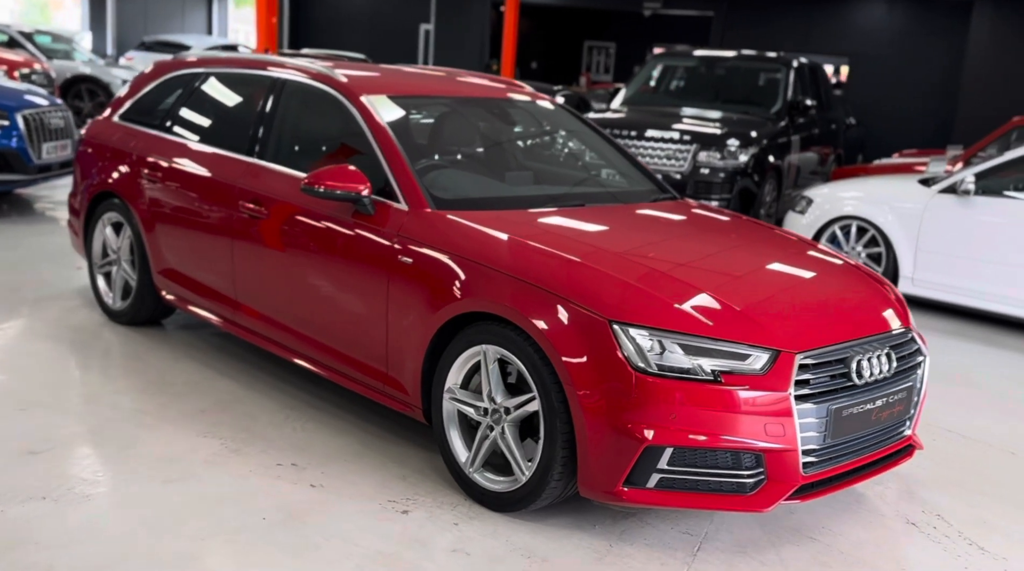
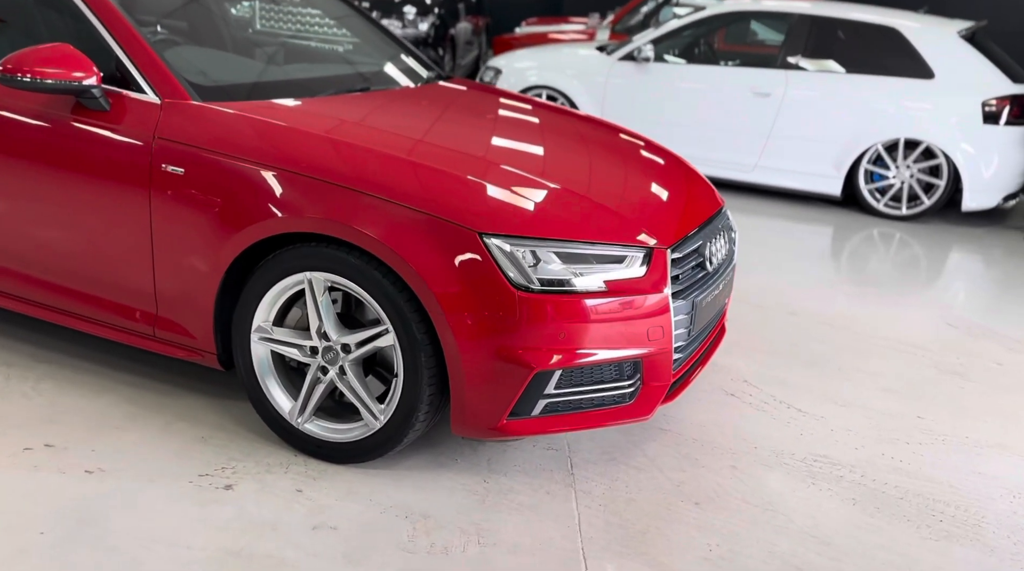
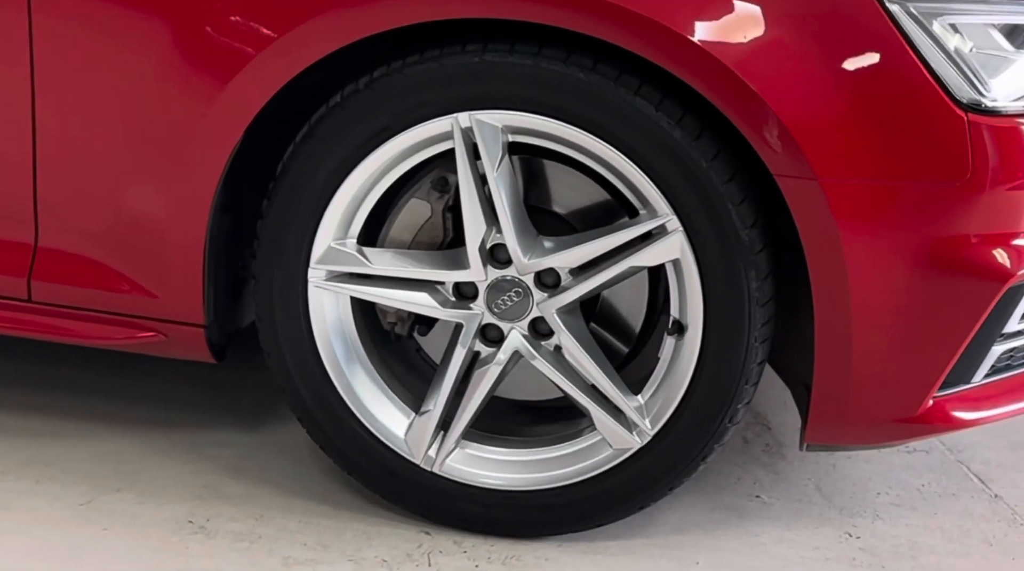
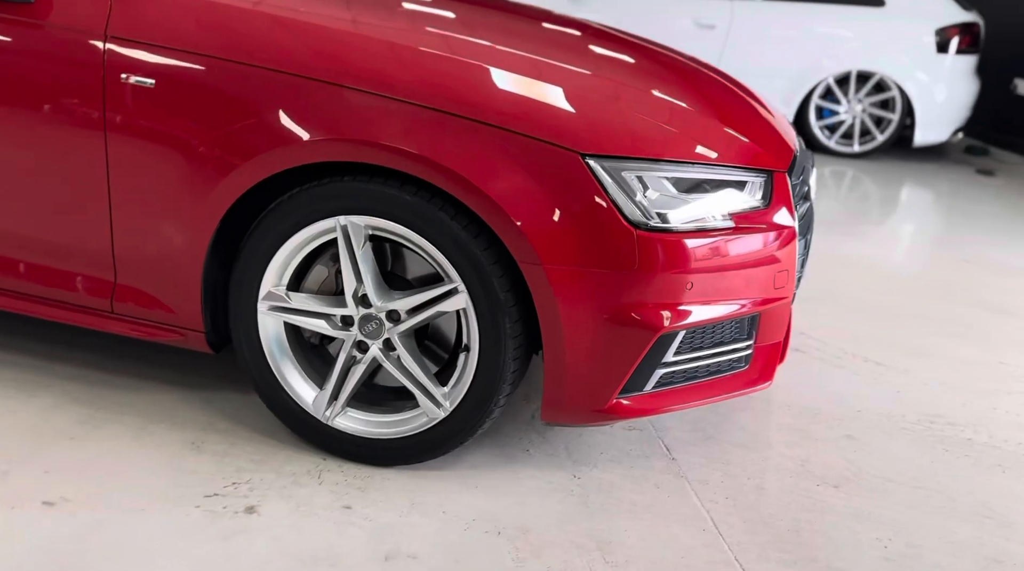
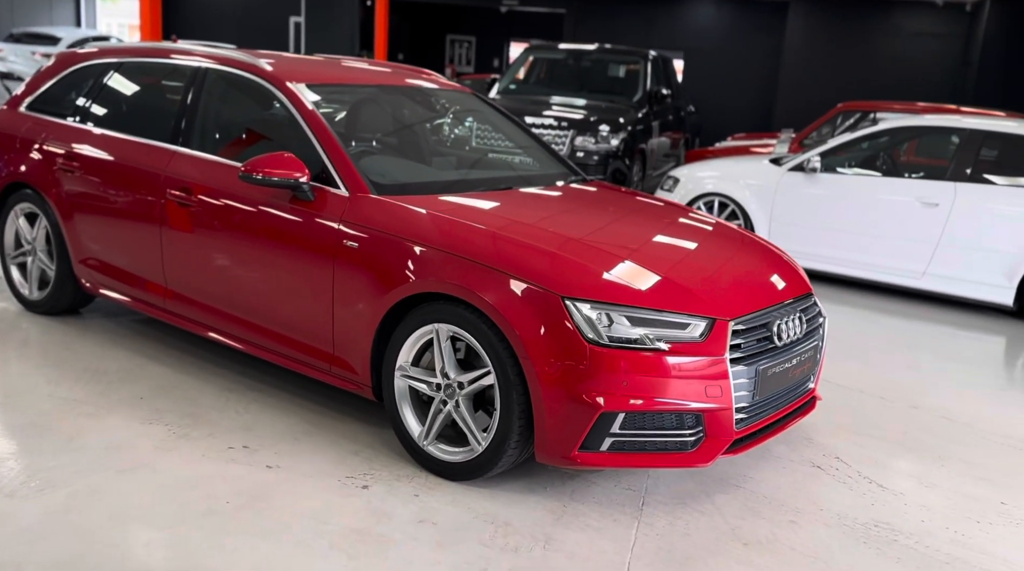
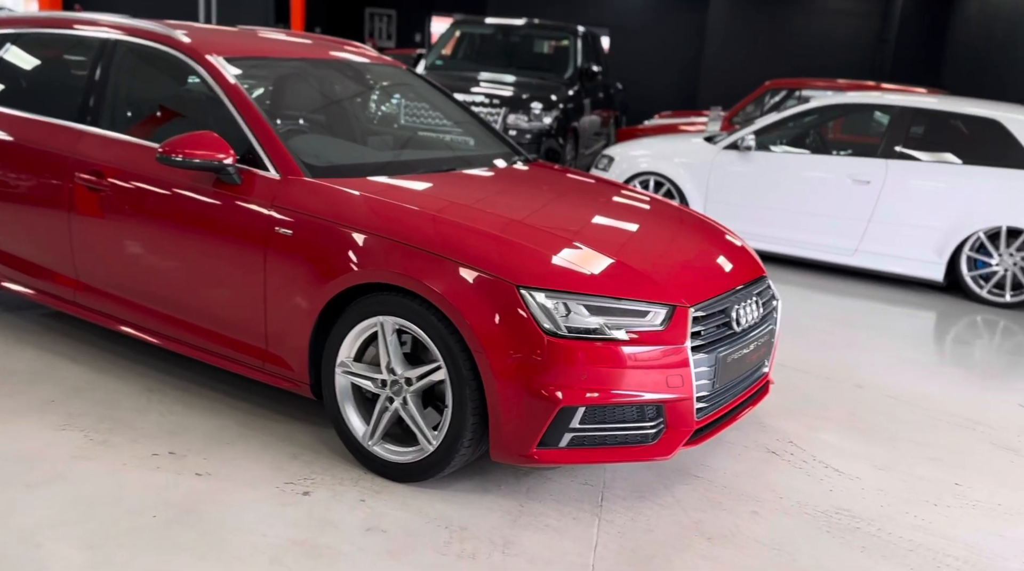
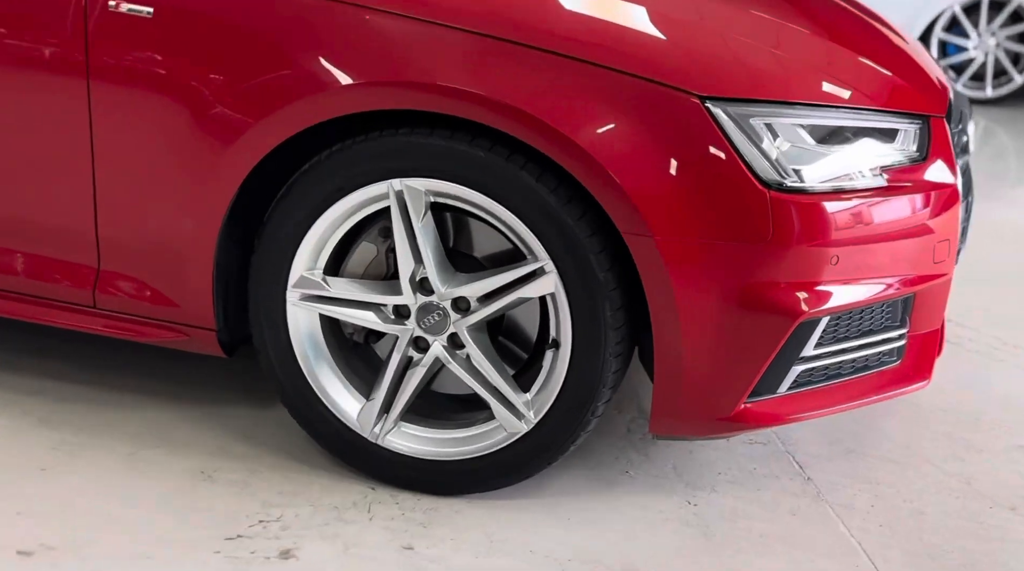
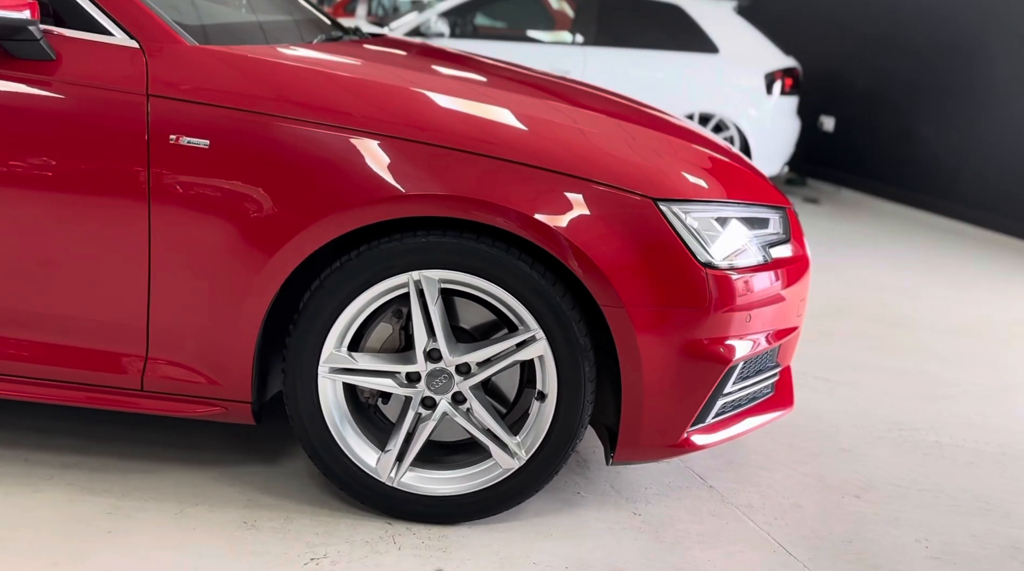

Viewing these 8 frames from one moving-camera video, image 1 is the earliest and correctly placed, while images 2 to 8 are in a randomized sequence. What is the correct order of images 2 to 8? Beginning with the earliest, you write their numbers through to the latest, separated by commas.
5, 6, 2, 4, 7, 3, 8
